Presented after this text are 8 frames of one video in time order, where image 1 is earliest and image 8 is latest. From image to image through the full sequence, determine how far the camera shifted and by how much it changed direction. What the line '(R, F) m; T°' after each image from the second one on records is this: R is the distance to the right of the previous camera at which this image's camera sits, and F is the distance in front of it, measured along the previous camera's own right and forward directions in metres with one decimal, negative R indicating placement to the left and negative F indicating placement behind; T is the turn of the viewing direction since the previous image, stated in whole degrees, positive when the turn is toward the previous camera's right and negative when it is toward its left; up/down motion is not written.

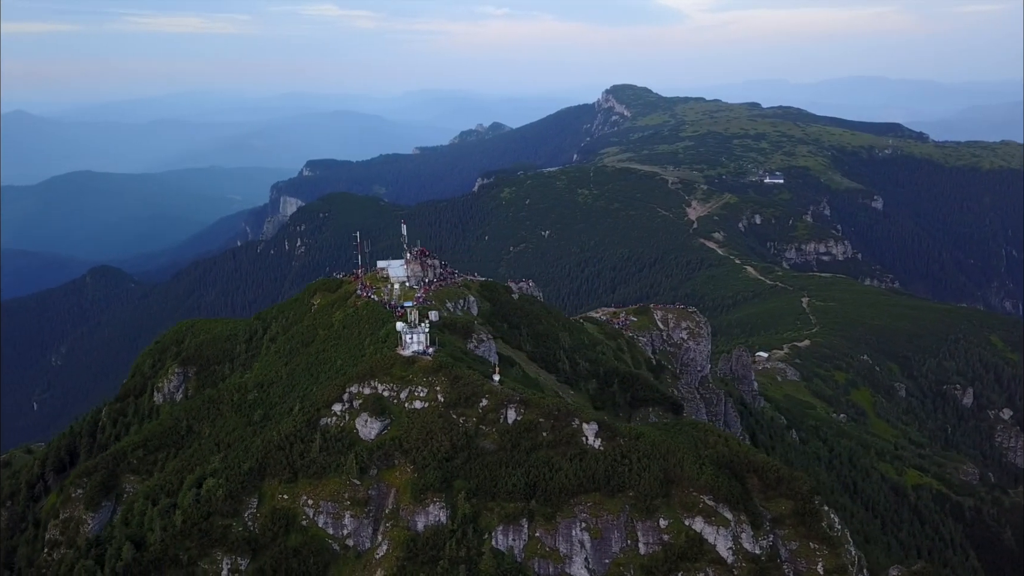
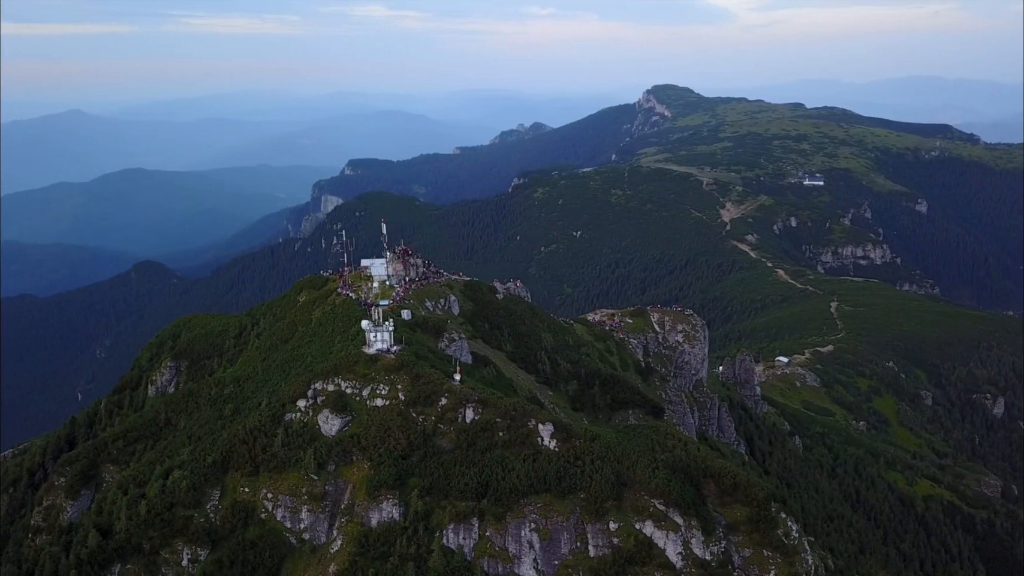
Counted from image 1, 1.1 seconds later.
(+4.2, -0.1) m; -3°
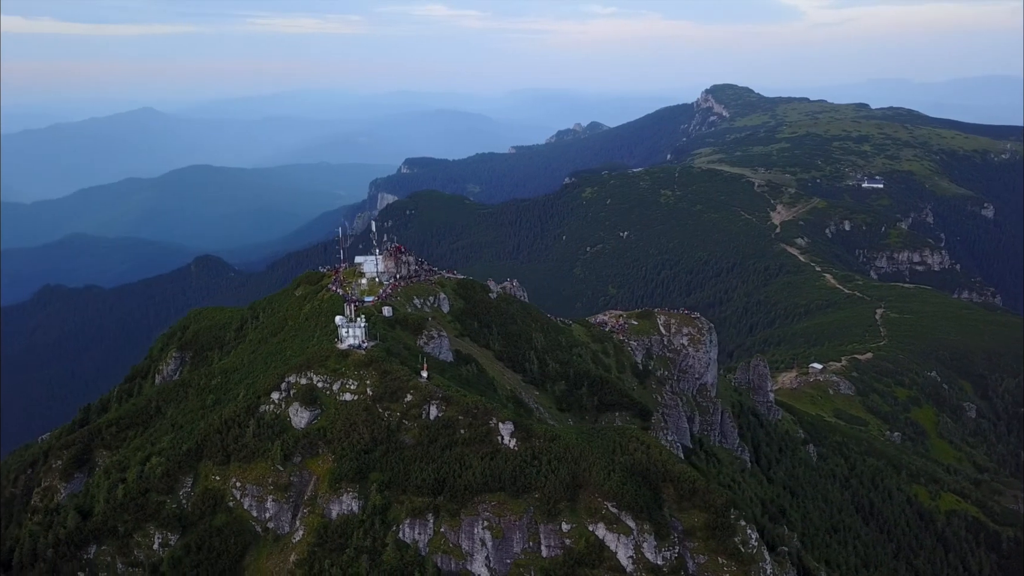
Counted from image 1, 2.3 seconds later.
(+4.8, 0.0) m; -4°
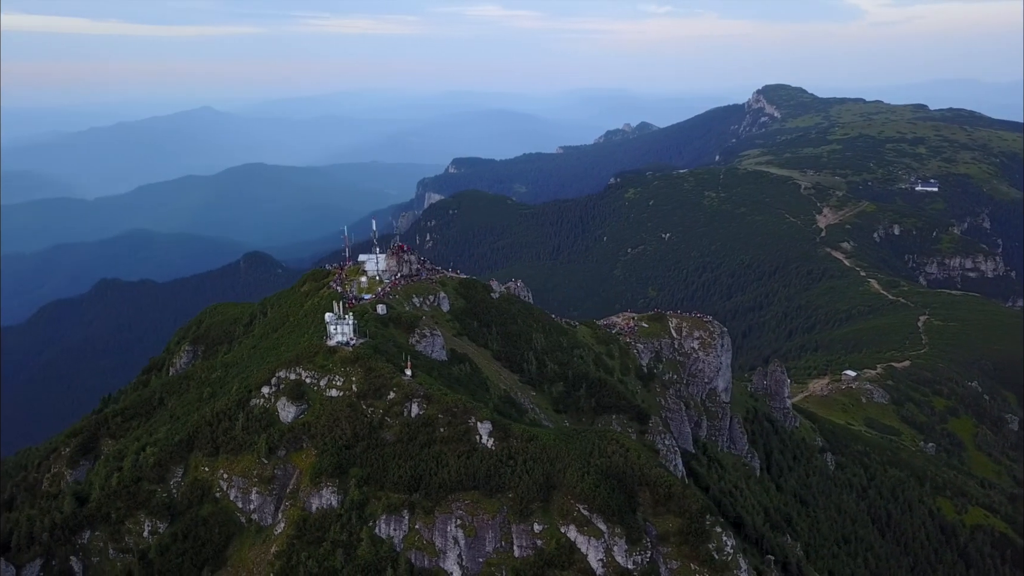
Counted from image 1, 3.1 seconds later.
(+3.5, 0.0) m; -3°
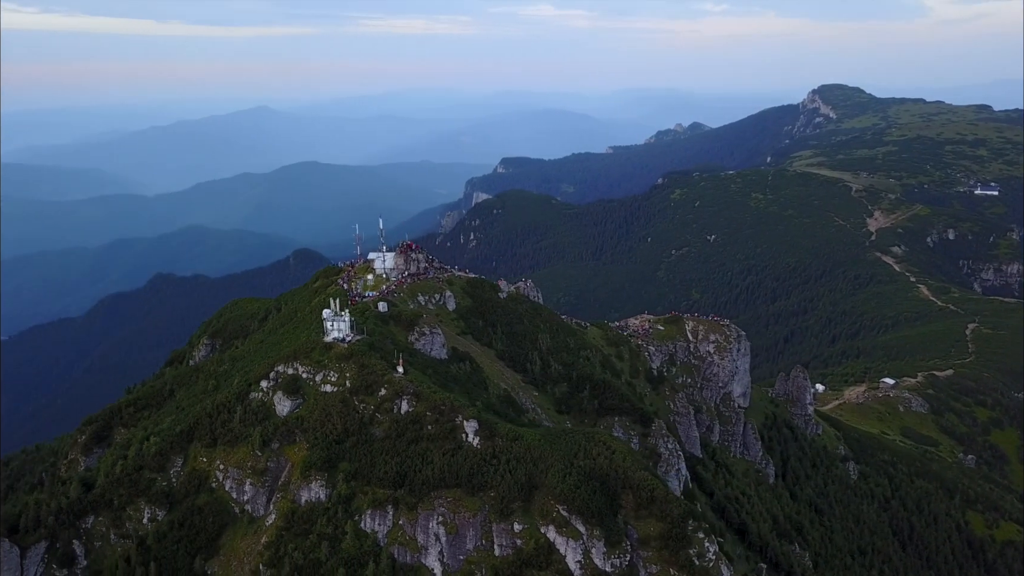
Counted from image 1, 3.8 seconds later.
(+3.1, 0.0) m; -3°
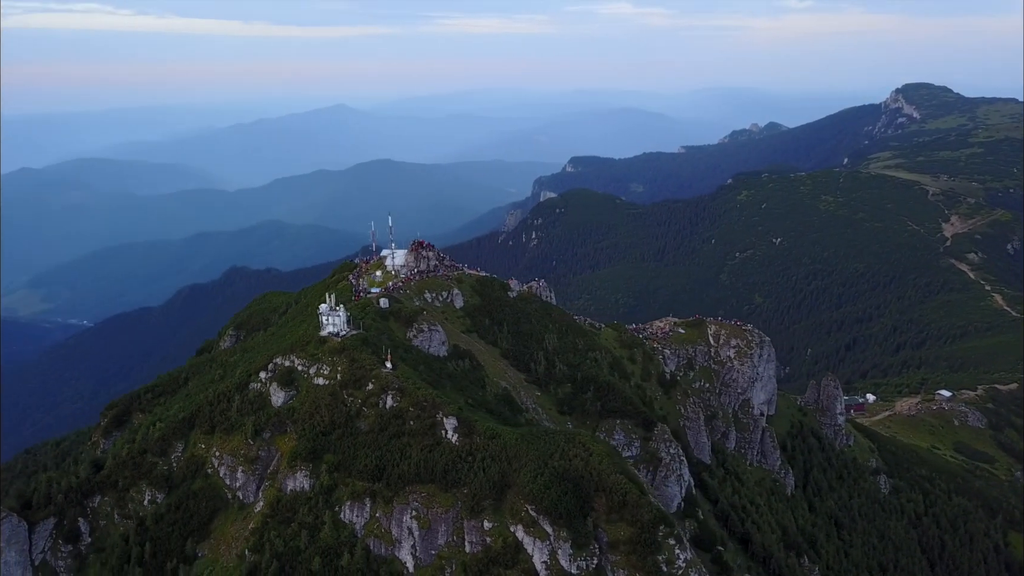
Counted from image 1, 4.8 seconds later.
(+4.6, 0.0) m; -5°
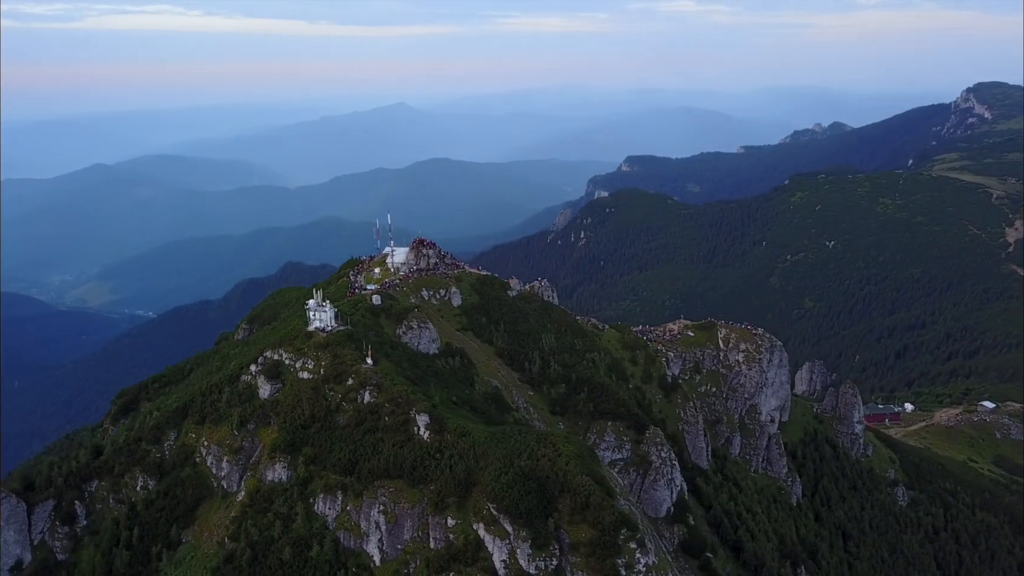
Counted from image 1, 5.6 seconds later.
(+4.3, 0.0) m; -4°
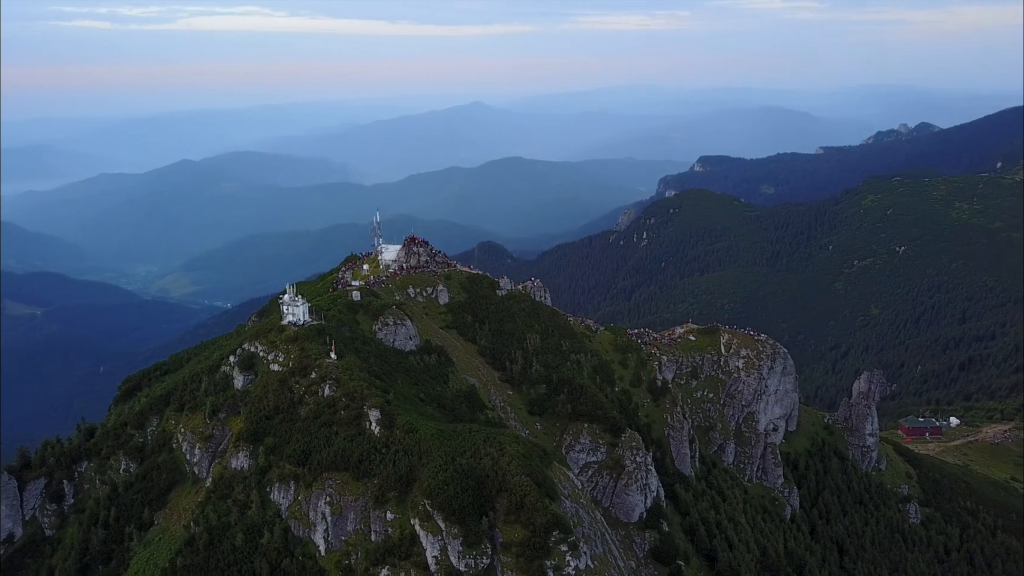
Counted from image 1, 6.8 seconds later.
(+6.3, 0.0) m; -5°
